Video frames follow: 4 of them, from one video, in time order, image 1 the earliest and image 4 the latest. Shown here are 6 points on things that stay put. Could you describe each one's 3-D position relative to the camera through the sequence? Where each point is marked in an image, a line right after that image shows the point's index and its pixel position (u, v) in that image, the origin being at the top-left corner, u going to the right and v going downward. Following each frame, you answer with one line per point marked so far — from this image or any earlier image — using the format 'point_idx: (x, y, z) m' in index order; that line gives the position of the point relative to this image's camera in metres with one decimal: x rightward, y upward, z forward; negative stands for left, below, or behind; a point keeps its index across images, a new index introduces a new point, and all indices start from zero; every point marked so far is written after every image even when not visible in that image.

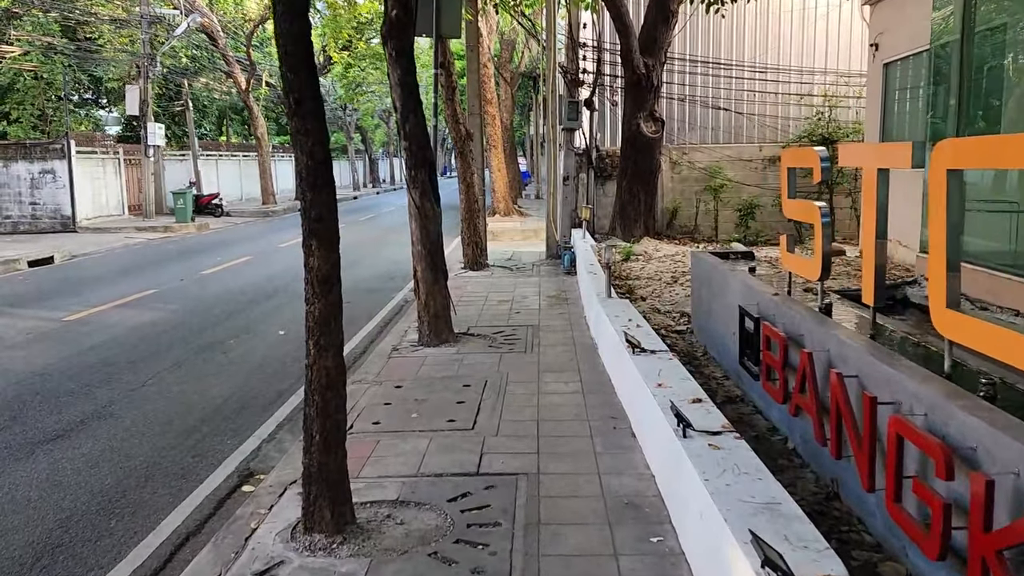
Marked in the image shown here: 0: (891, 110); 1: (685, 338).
0: (+5.5, +2.6, +11.9) m
1: (+1.5, -0.5, +7.4) m
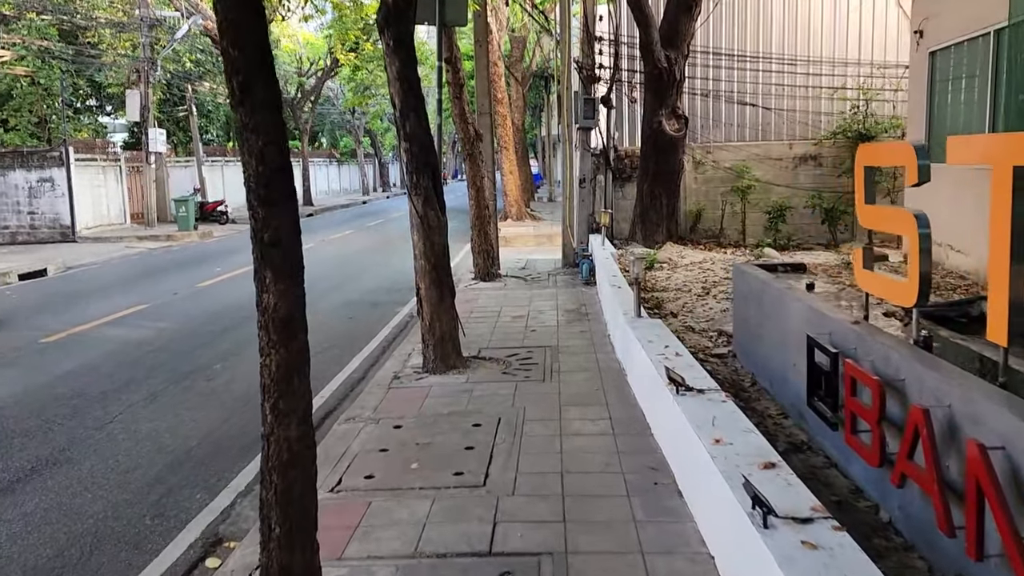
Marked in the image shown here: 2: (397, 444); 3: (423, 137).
0: (+5.6, +2.5, +10.9) m
1: (+1.7, -0.6, +6.4) m
2: (-0.7, -1.0, +5.3) m
3: (-0.8, +1.3, +6.9) m
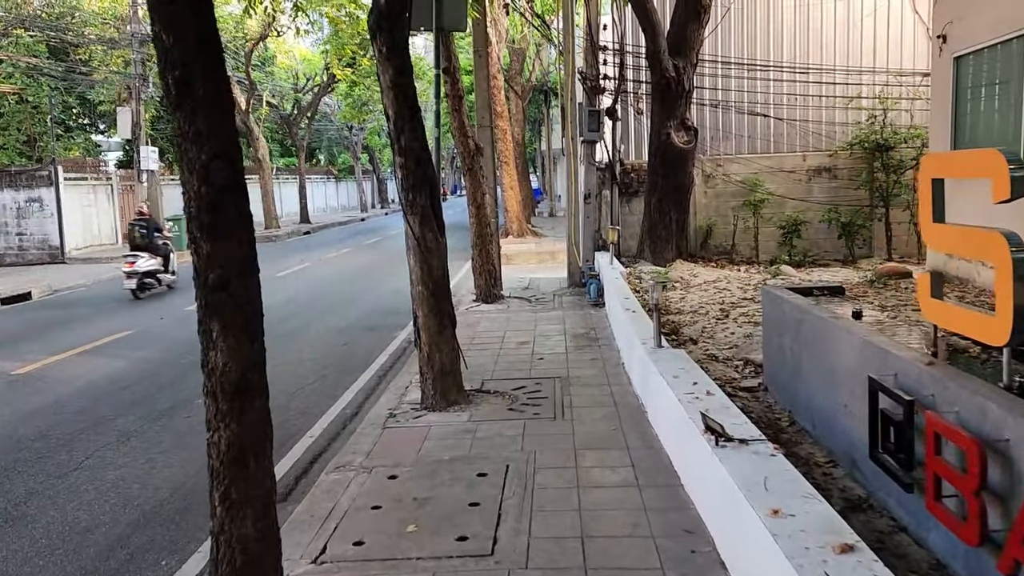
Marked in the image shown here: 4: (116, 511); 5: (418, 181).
0: (+5.7, +2.2, +10.3) m
1: (+1.7, -0.8, +5.8) m
2: (-0.7, -1.2, +4.6) m
3: (-0.7, +1.1, +6.3) m
4: (-2.5, -1.4, +5.2) m
5: (-0.7, +0.8, +6.3) m
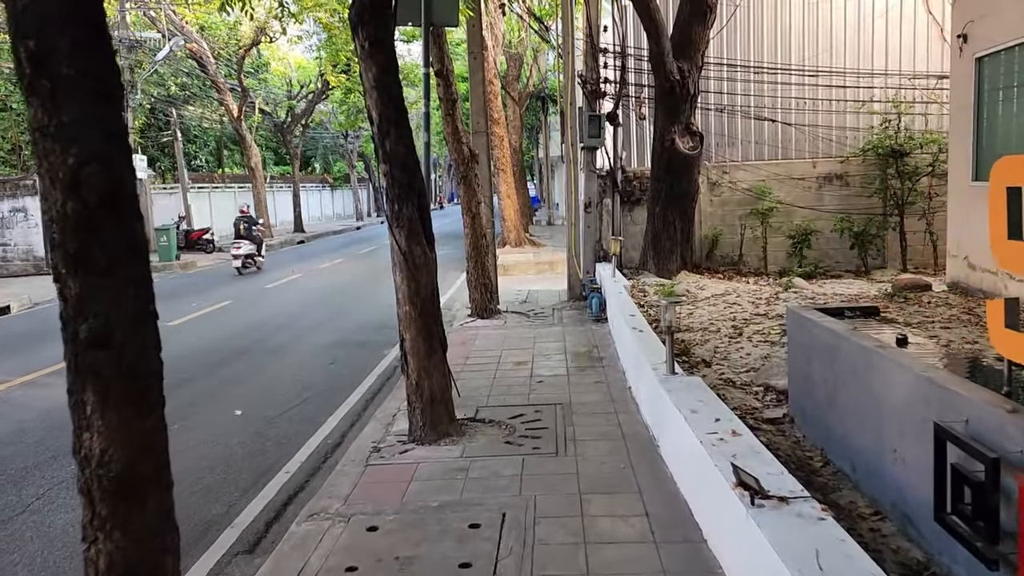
0: (+5.6, +2.1, +9.8) m
1: (+1.7, -0.9, +5.2) m
2: (-0.7, -1.3, +4.0) m
3: (-0.7, +0.9, +5.7) m
4: (-2.5, -1.5, +4.6) m
5: (-0.8, +0.7, +5.7) m
